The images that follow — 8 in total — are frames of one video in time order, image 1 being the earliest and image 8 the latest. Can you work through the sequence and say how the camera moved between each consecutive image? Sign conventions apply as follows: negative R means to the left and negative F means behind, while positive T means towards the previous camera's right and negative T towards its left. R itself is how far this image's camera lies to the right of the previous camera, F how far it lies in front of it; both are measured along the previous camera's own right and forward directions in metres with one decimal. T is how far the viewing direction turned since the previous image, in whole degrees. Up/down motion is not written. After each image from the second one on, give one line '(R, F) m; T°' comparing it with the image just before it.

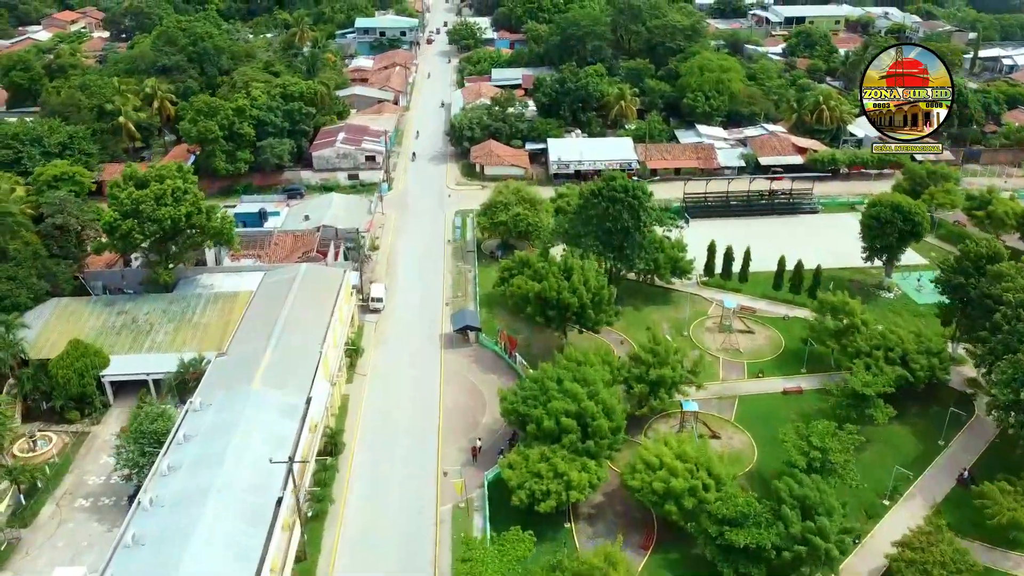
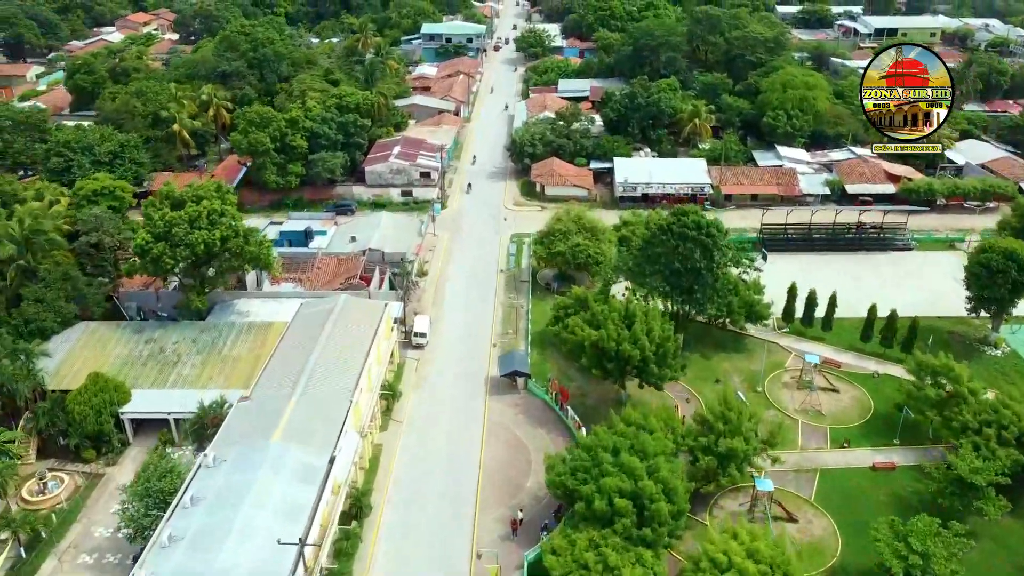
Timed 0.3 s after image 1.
(+0.3, +3.1) m; -4°
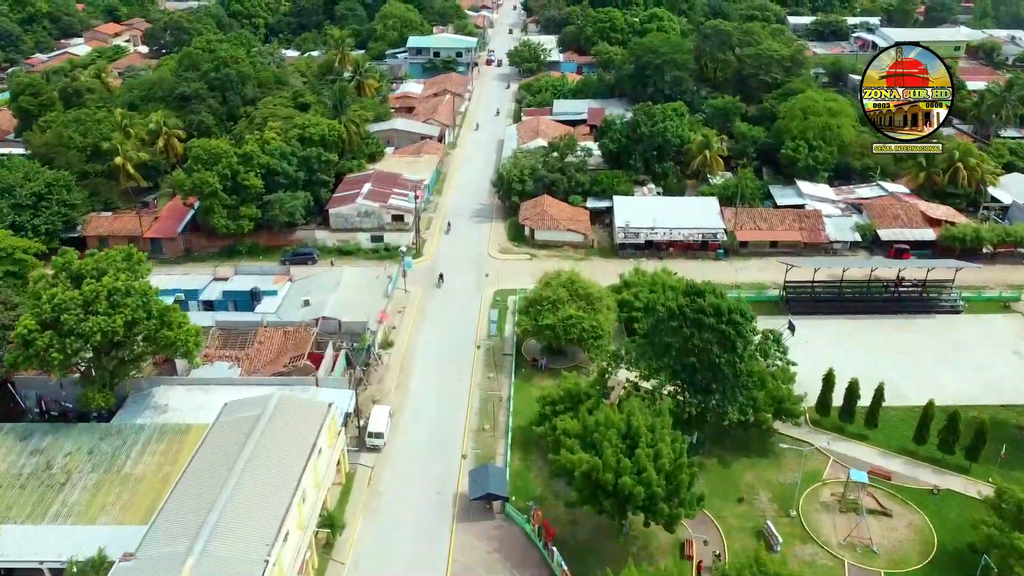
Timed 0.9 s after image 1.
(+0.9, +6.0) m; 0°
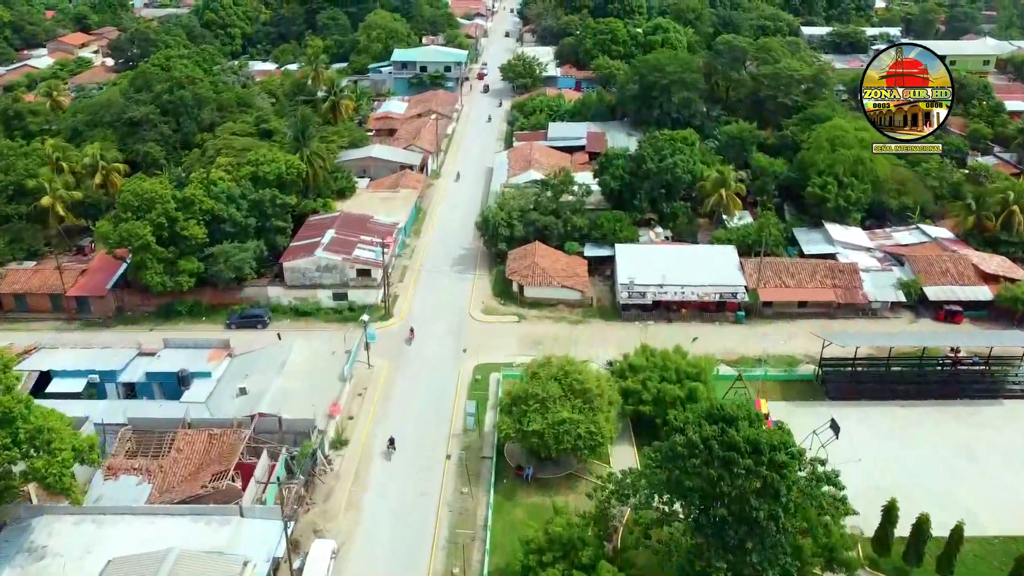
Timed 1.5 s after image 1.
(+0.7, +6.0) m; 0°
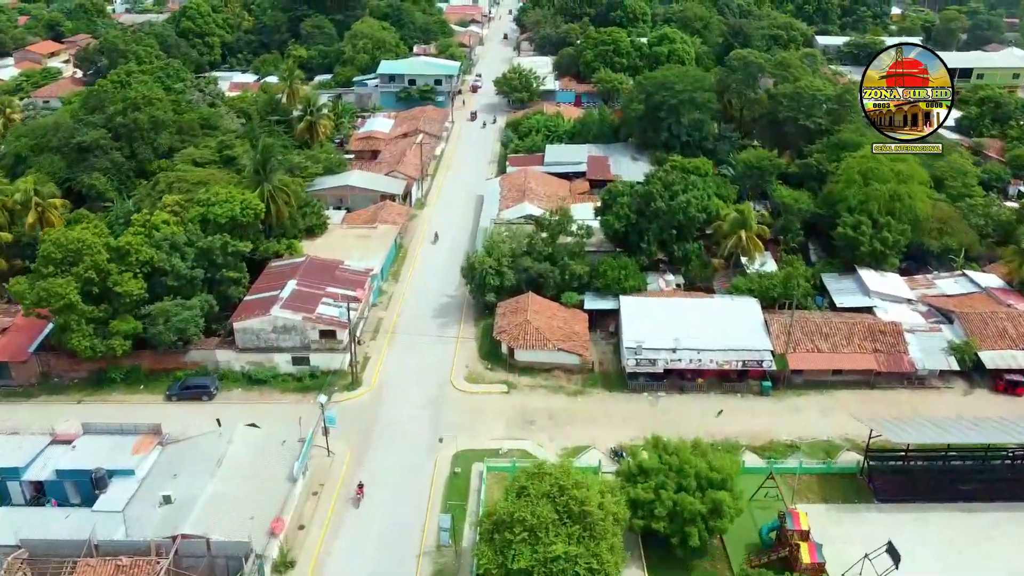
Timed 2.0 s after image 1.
(+0.5, +5.0) m; 0°
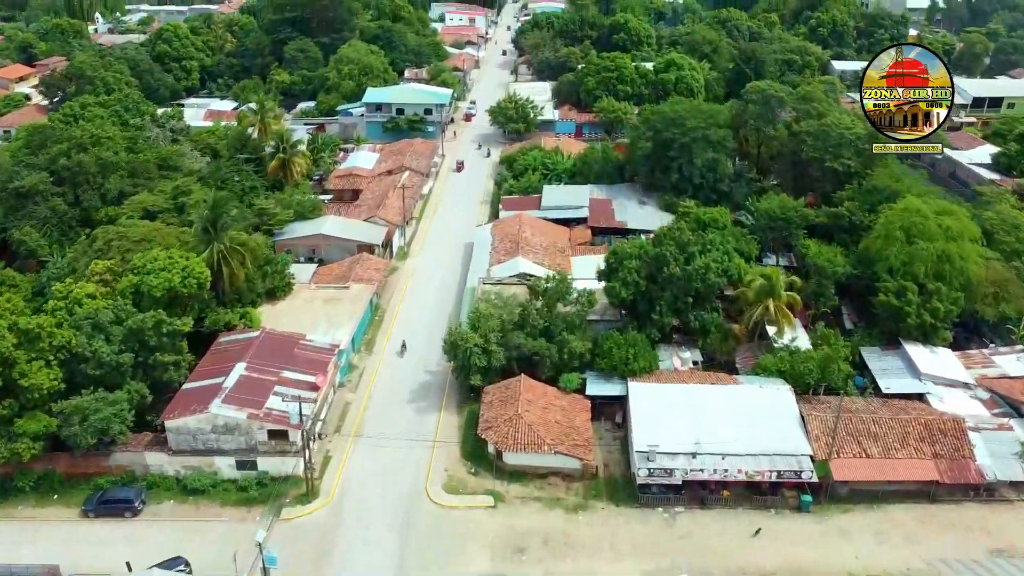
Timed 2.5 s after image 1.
(+0.4, +5.0) m; 0°
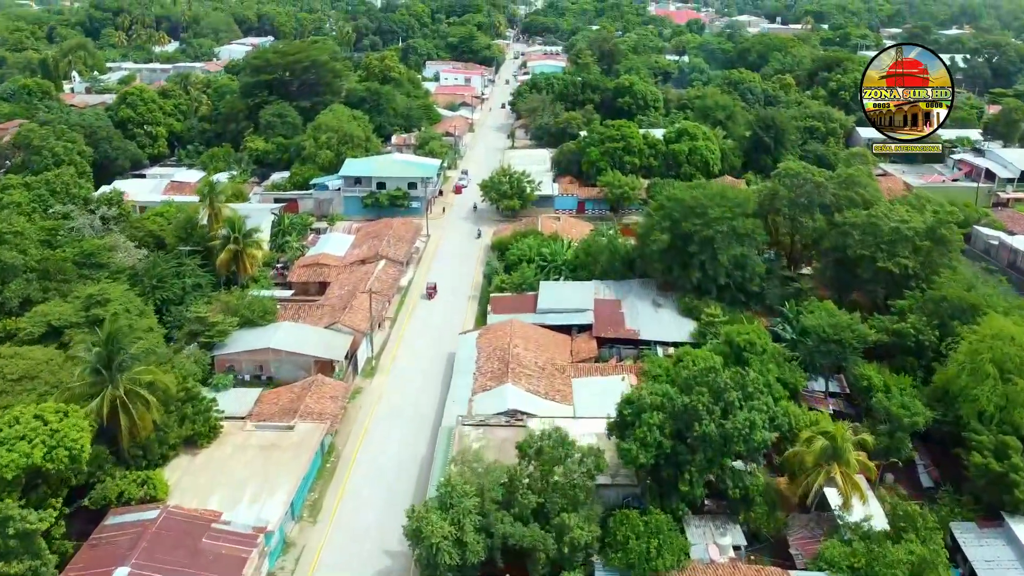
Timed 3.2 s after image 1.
(+0.5, +7.1) m; 0°
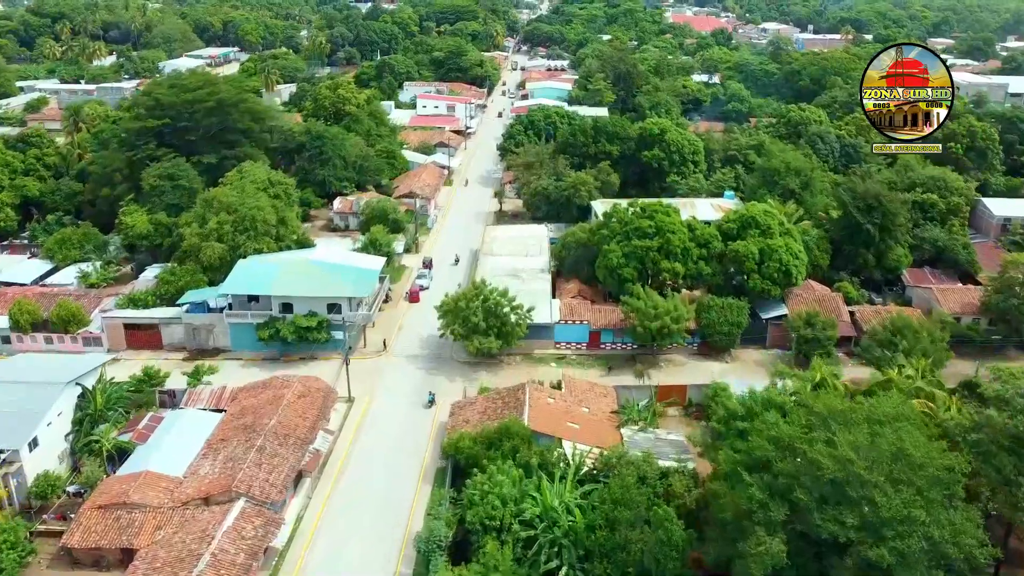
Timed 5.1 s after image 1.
(+1.3, +19.9) m; 0°
